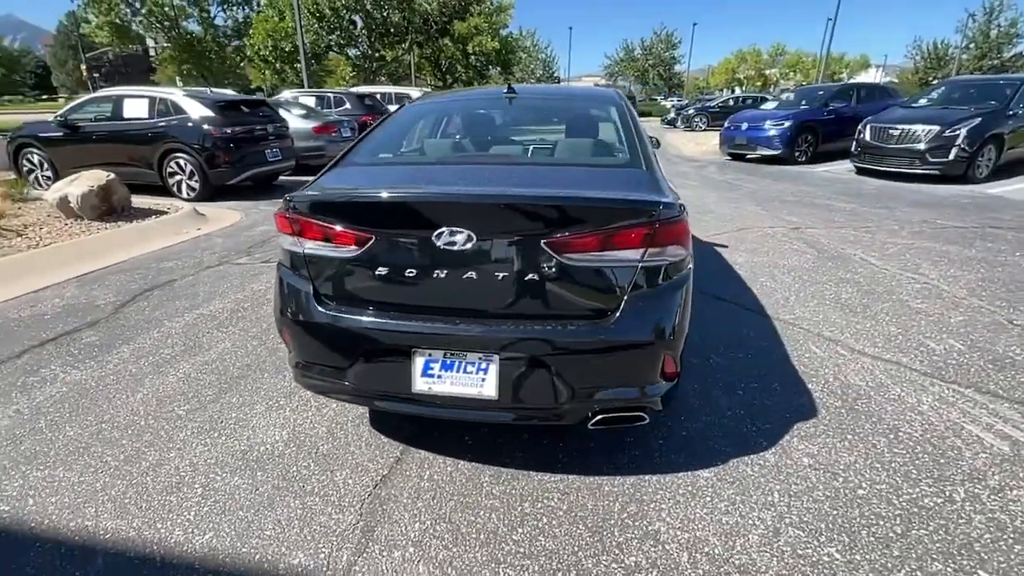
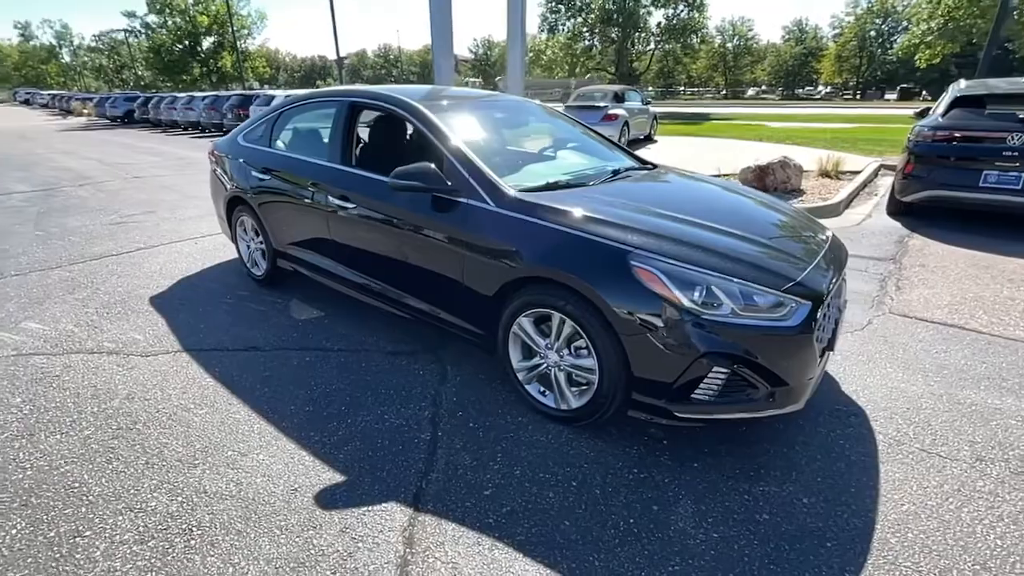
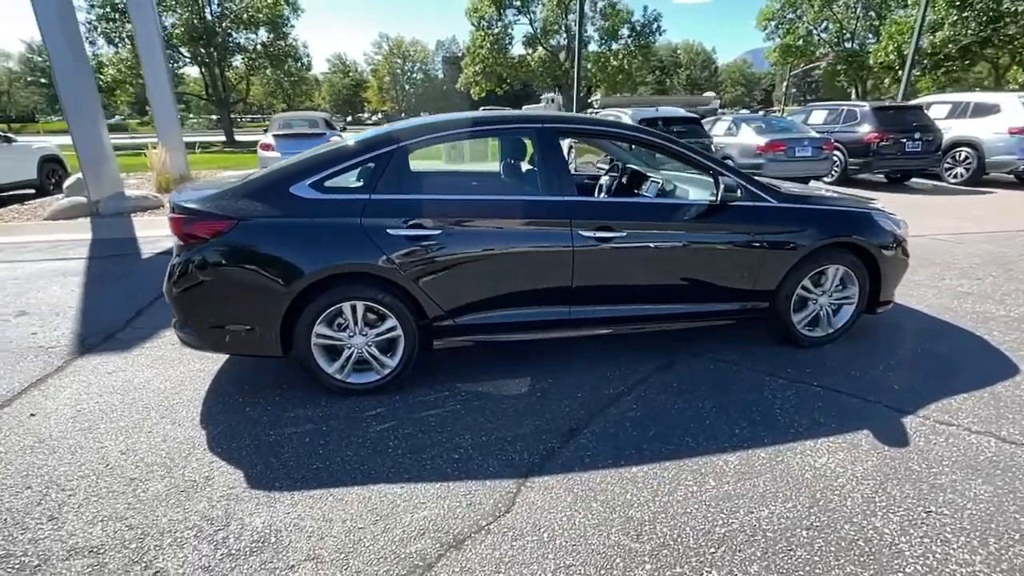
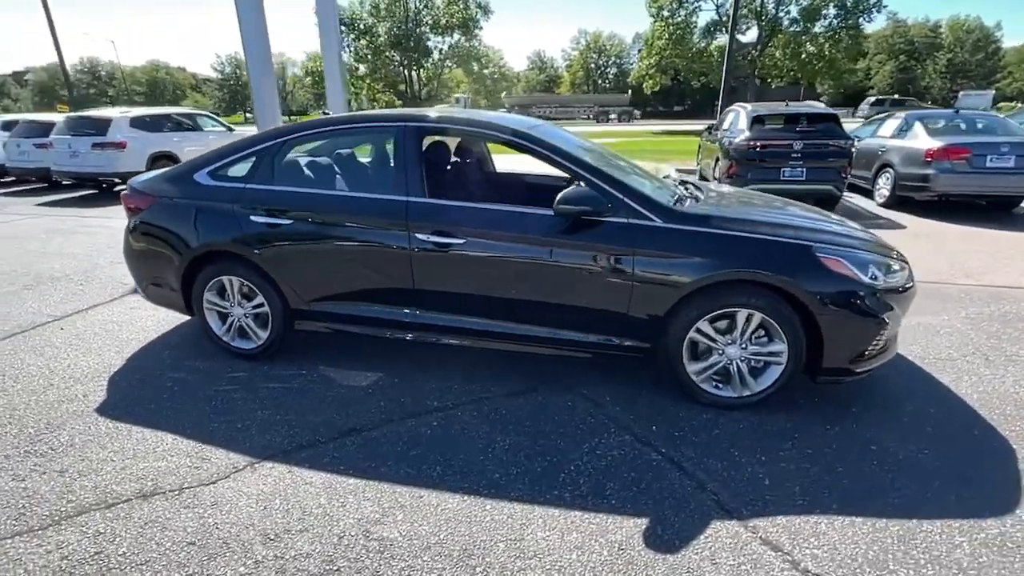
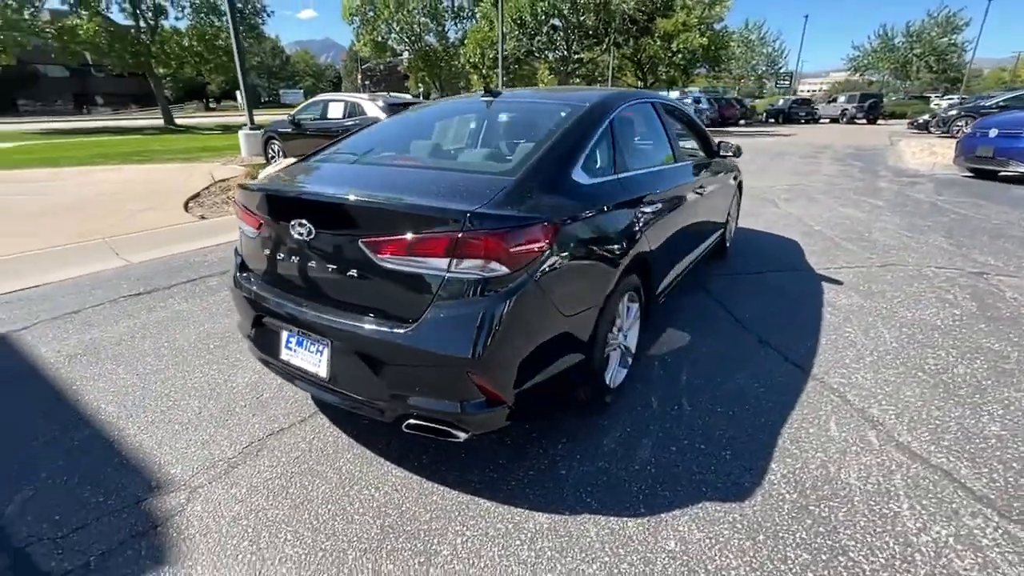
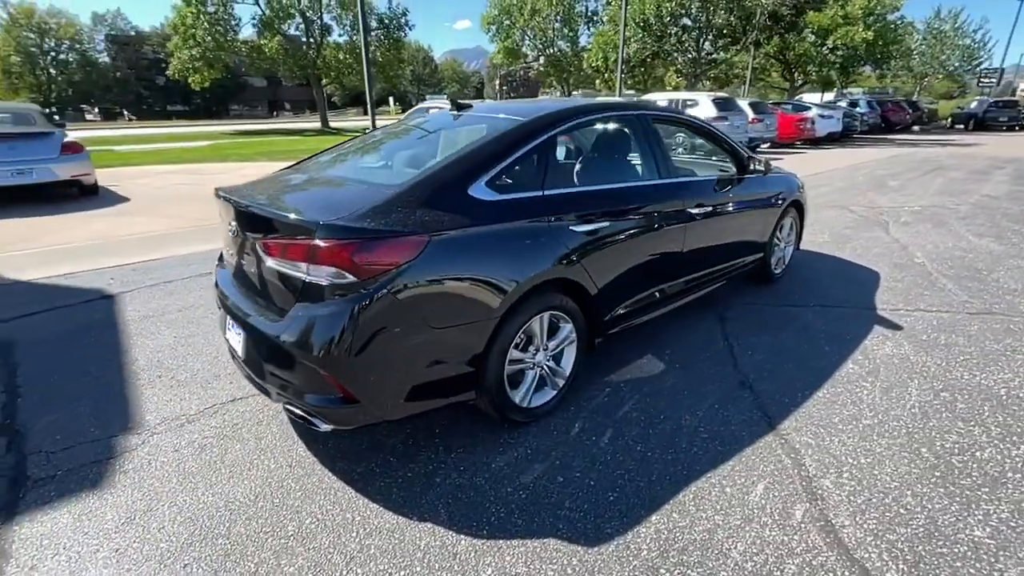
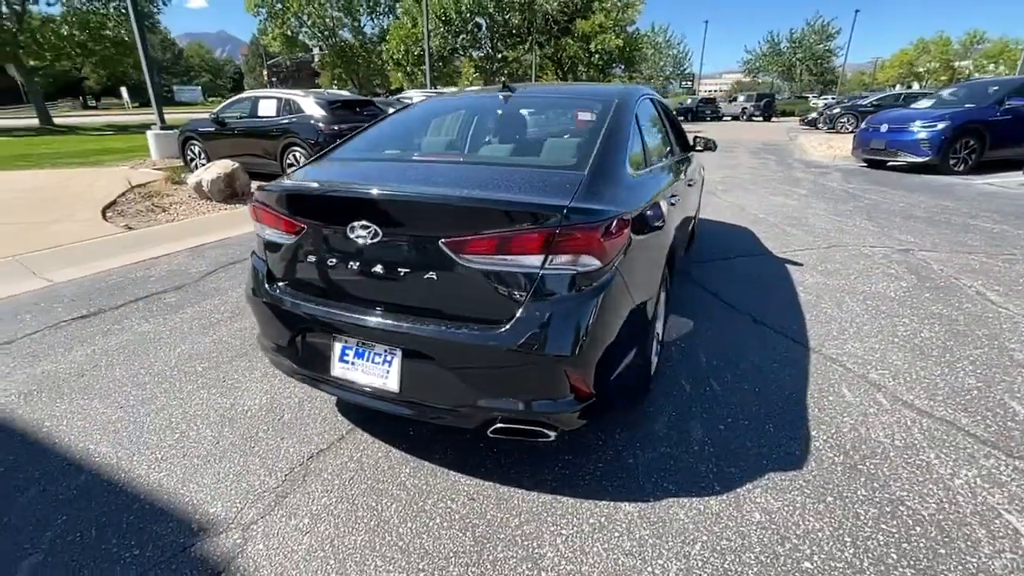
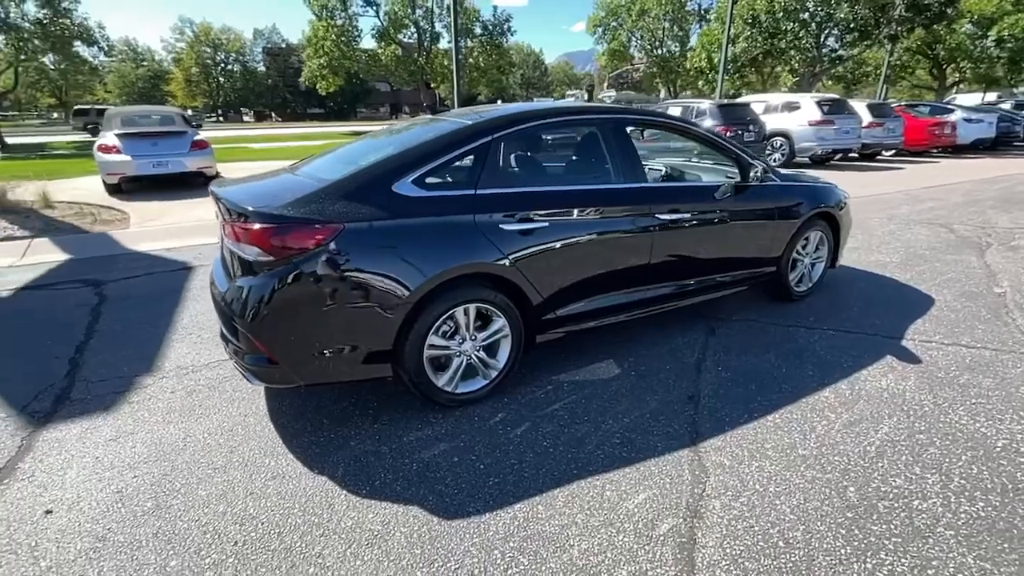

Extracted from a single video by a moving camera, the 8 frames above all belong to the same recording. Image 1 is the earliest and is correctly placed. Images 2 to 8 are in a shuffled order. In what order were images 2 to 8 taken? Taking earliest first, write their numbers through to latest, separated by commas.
7, 5, 6, 8, 3, 4, 2
